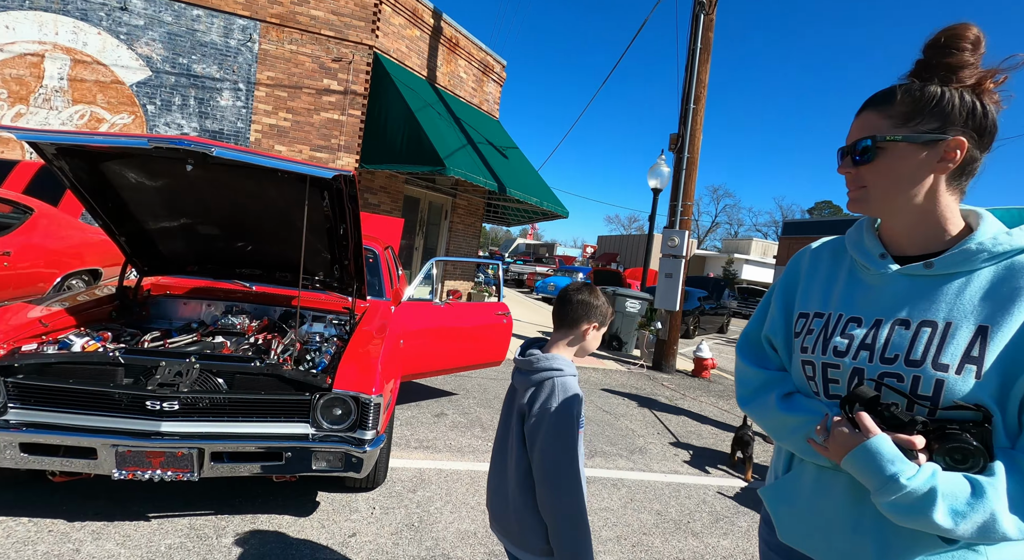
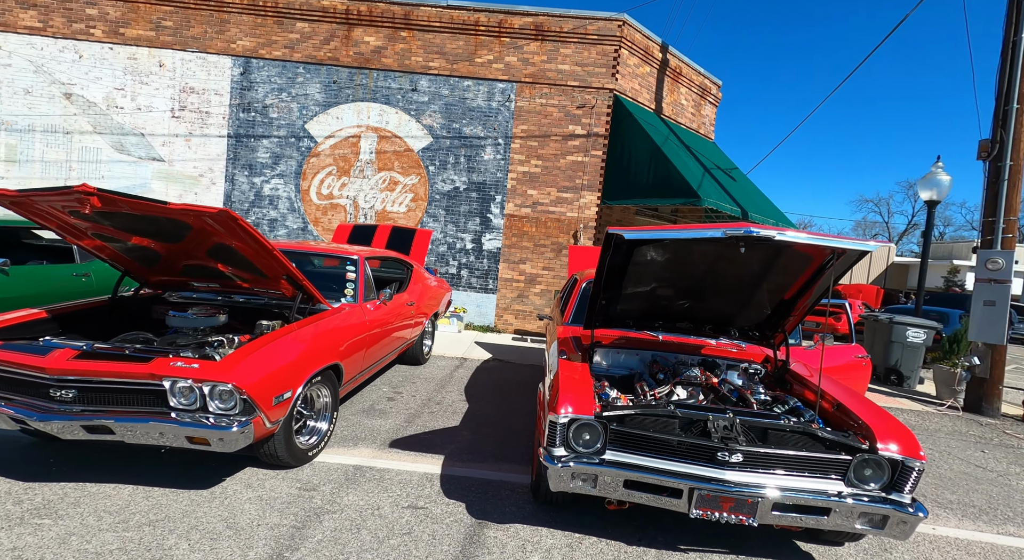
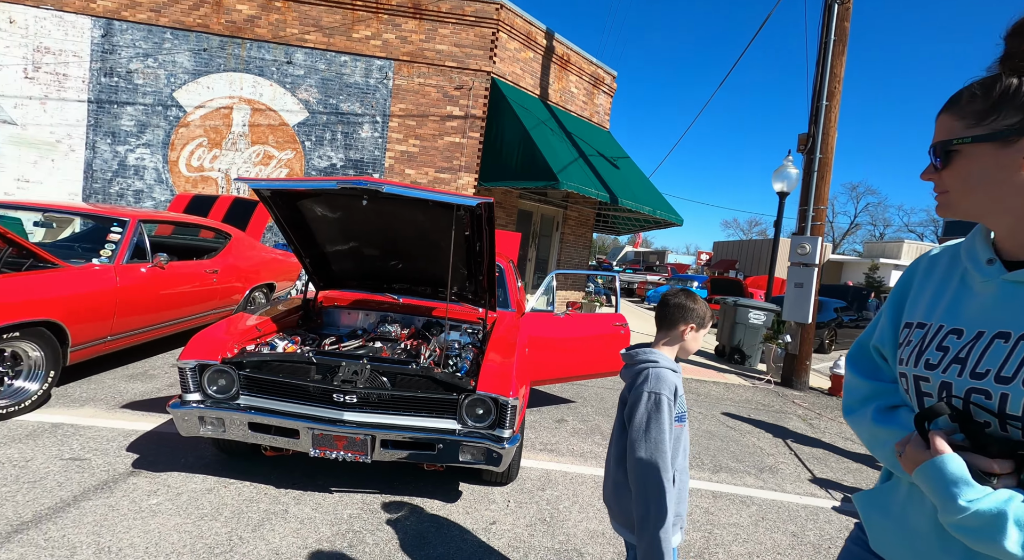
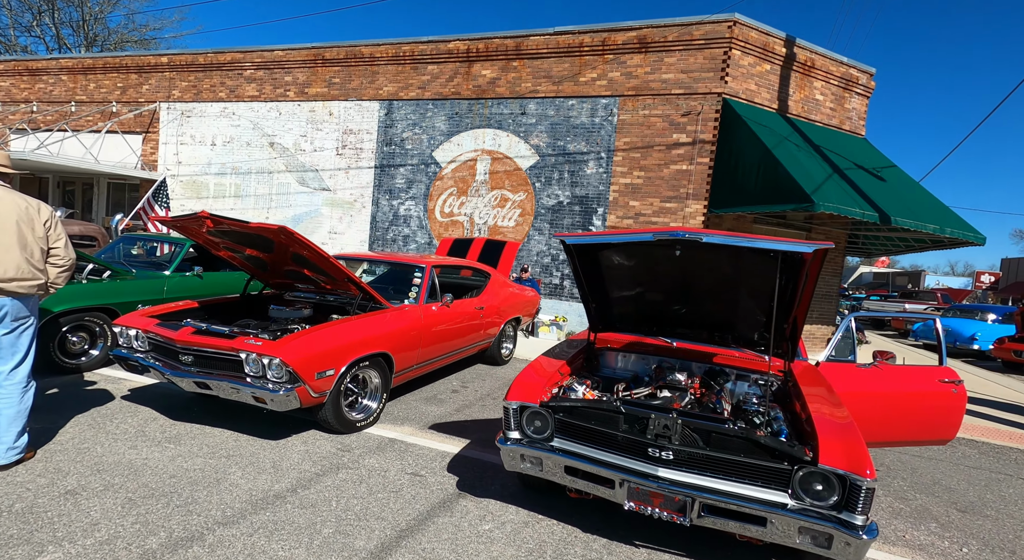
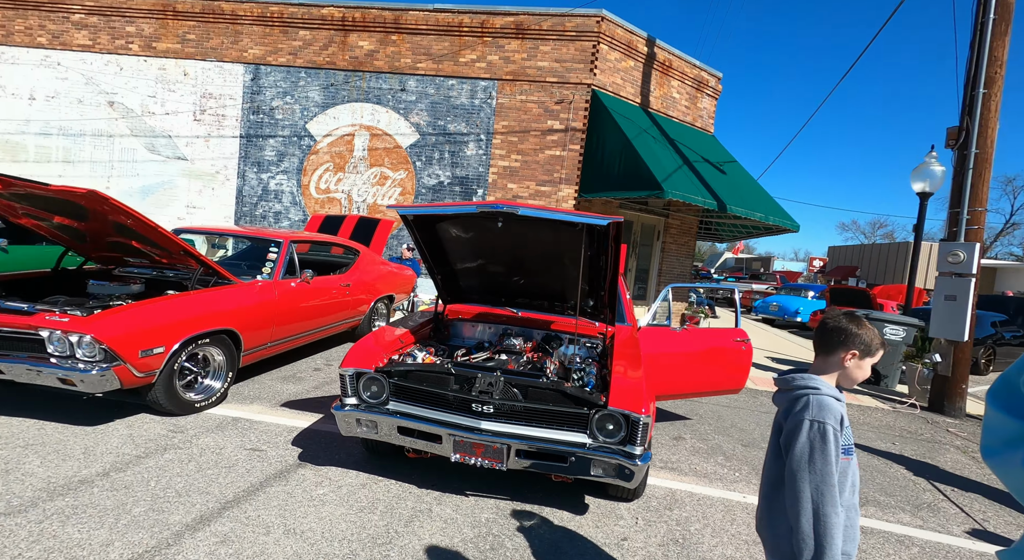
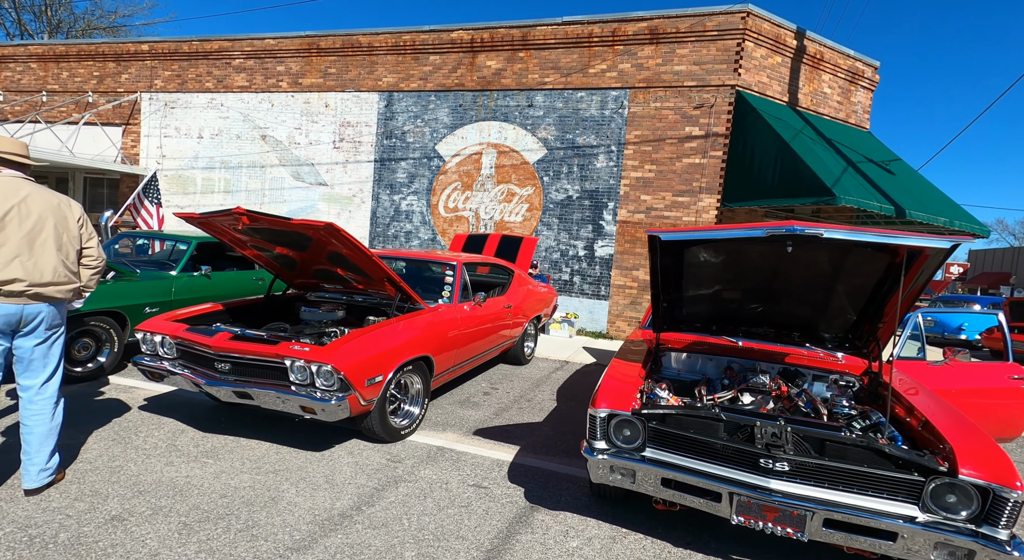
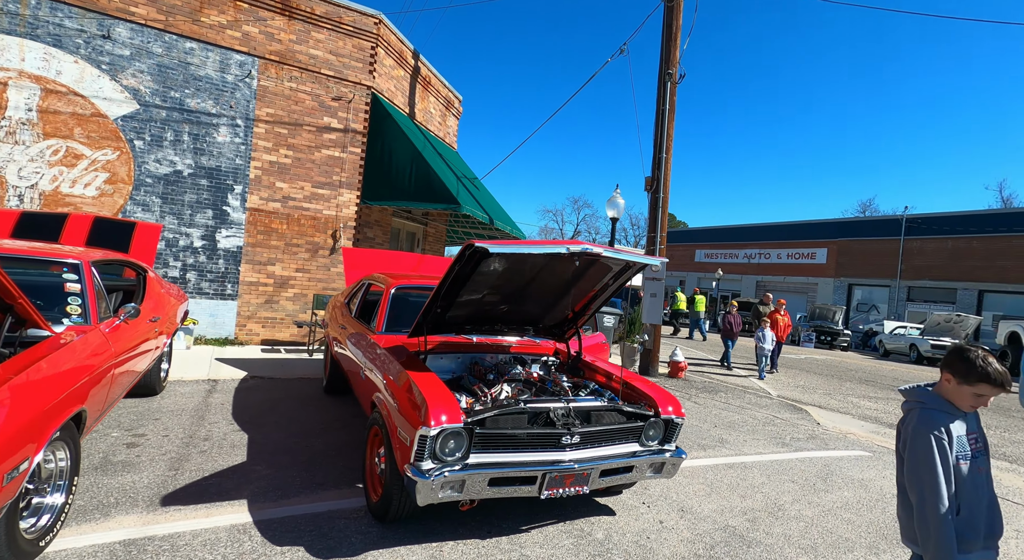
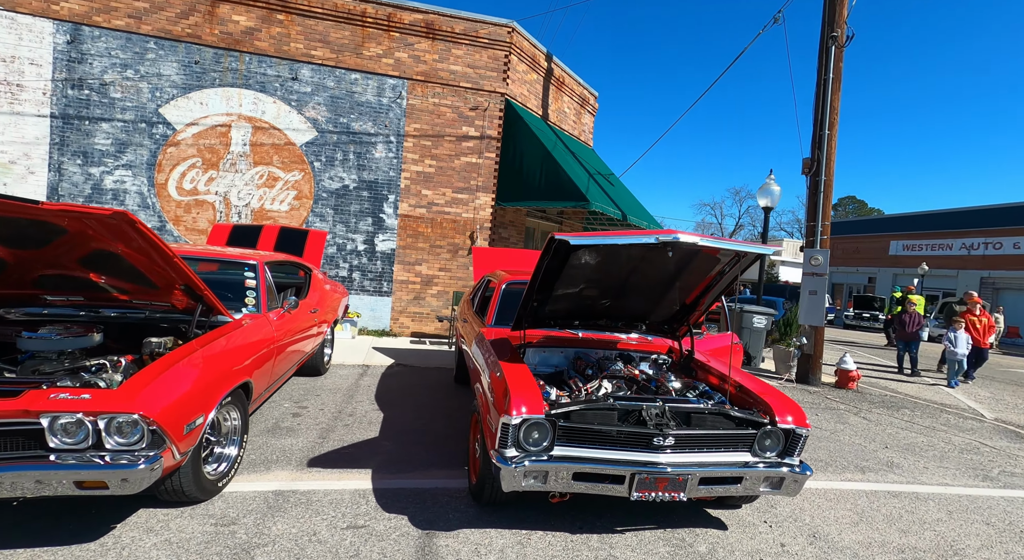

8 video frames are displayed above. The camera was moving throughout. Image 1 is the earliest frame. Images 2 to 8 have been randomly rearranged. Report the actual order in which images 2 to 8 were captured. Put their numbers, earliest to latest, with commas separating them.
3, 5, 4, 6, 2, 8, 7
